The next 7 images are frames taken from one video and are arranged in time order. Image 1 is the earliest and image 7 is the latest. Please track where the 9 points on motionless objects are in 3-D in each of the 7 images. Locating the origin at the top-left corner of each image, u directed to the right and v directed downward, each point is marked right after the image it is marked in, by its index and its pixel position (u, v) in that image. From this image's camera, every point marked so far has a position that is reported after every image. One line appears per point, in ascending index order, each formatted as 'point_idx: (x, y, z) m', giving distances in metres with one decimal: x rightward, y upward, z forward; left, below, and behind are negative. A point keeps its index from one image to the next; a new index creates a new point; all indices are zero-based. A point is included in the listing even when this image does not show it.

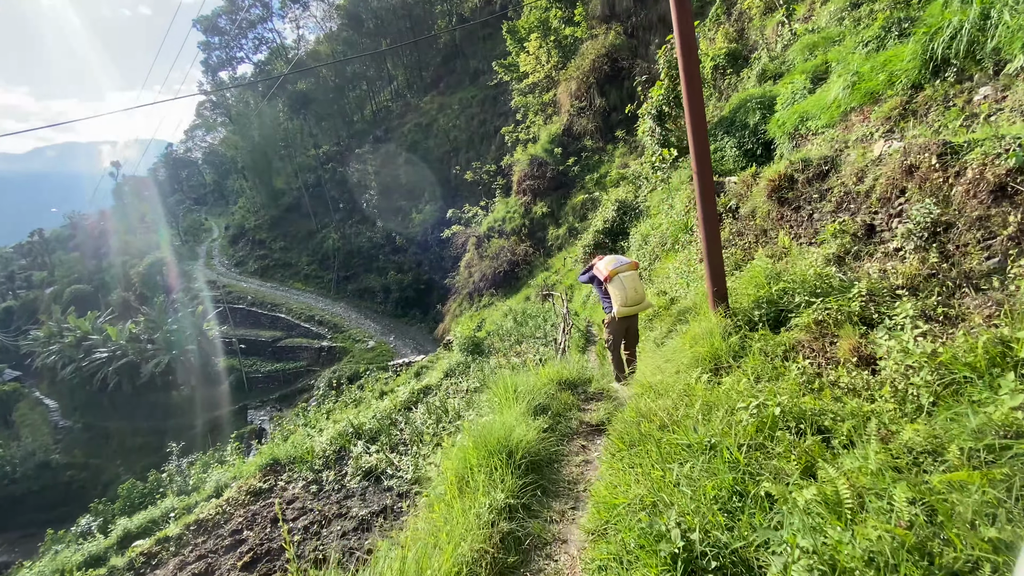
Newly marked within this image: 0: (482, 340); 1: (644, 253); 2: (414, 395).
0: (-0.6, -1.1, +10.0) m
1: (+2.5, +0.6, +8.9) m
2: (-1.6, -1.7, +7.7) m
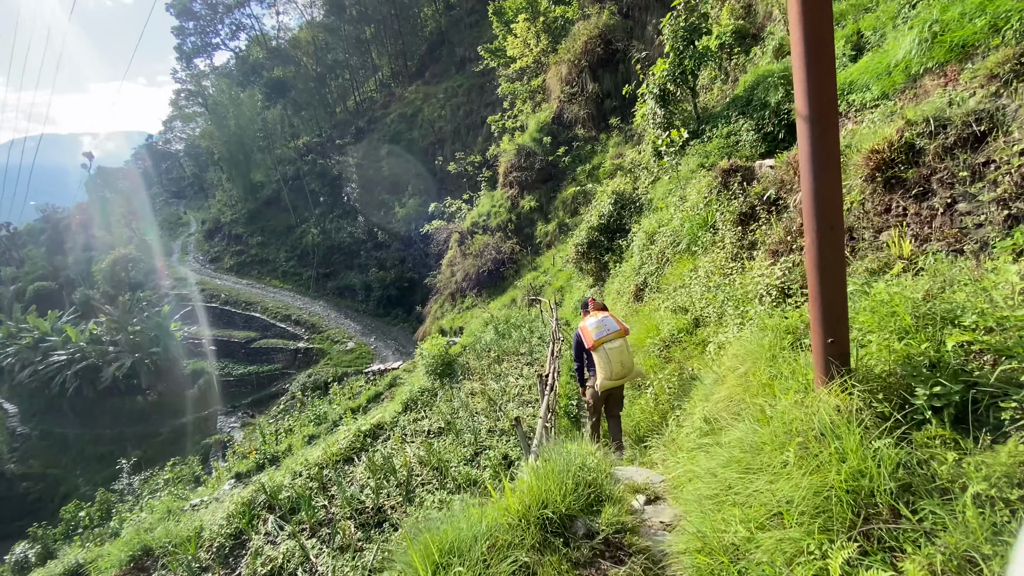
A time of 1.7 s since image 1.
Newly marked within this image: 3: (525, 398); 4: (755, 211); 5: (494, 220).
0: (-1.0, -1.2, +8.4) m
1: (+2.1, +0.4, +7.3) m
2: (-1.9, -1.9, +6.0) m
3: (+0.2, -1.4, +6.1) m
4: (+2.8, +0.9, +5.5) m
5: (-0.7, +2.8, +19.5) m
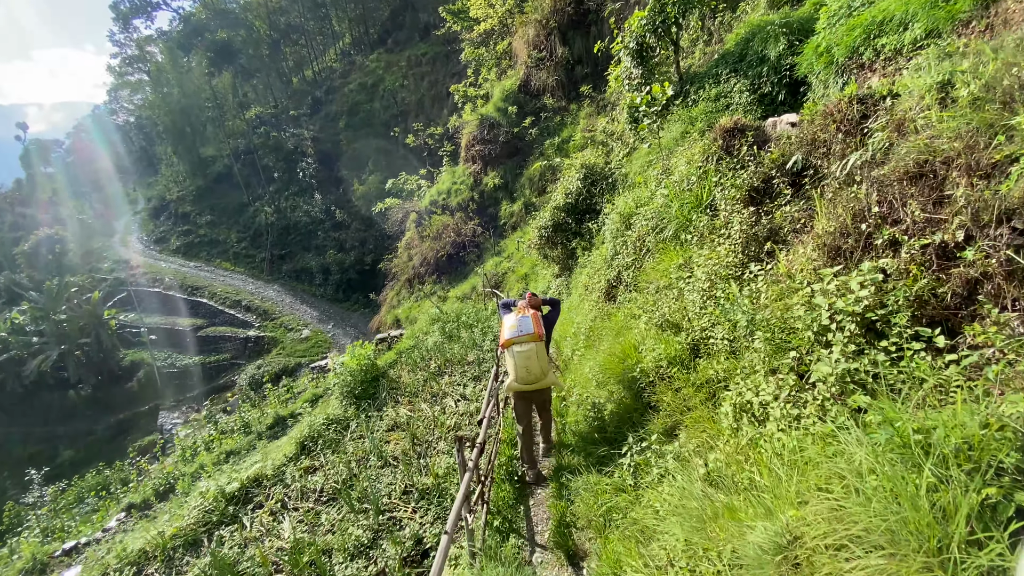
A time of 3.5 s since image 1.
0: (-1.8, -1.2, +6.7) m
1: (+1.4, +0.5, +5.8) m
2: (-2.6, -1.9, +4.4) m
3: (-0.5, -1.4, +4.6) m
4: (+2.1, +0.9, +3.9) m
5: (-2.1, +3.3, +17.6) m
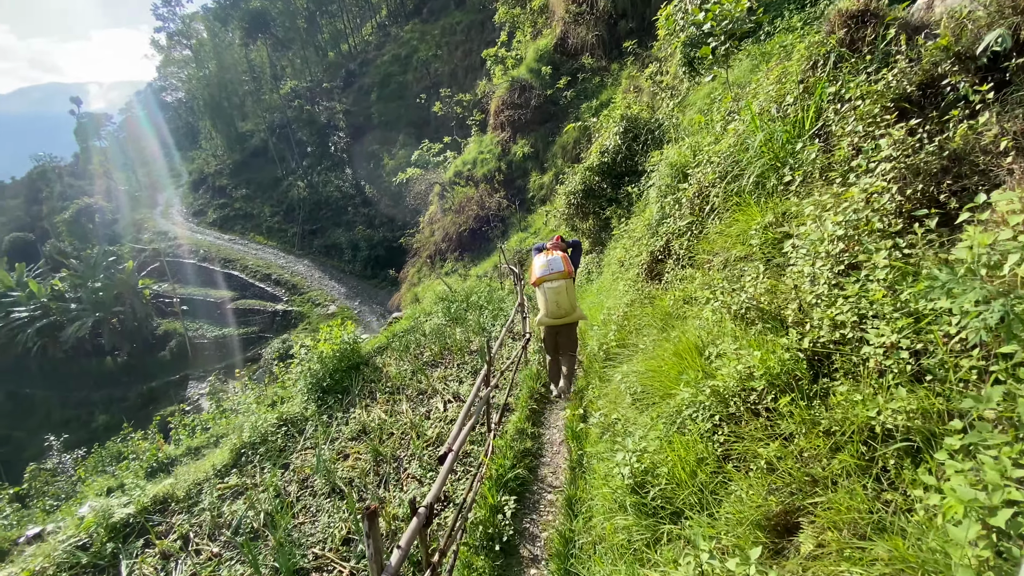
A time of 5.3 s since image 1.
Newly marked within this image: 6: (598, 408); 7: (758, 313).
0: (-1.6, -0.8, +5.5) m
1: (+1.5, +0.7, +4.3) m
2: (-2.6, -1.6, +3.2) m
3: (-0.5, -1.2, +3.3) m
4: (+2.1, +1.0, +2.3) m
5: (-1.1, +4.0, +16.2) m
6: (+0.6, -0.8, +3.1) m
7: (+1.1, -0.1, +2.3) m
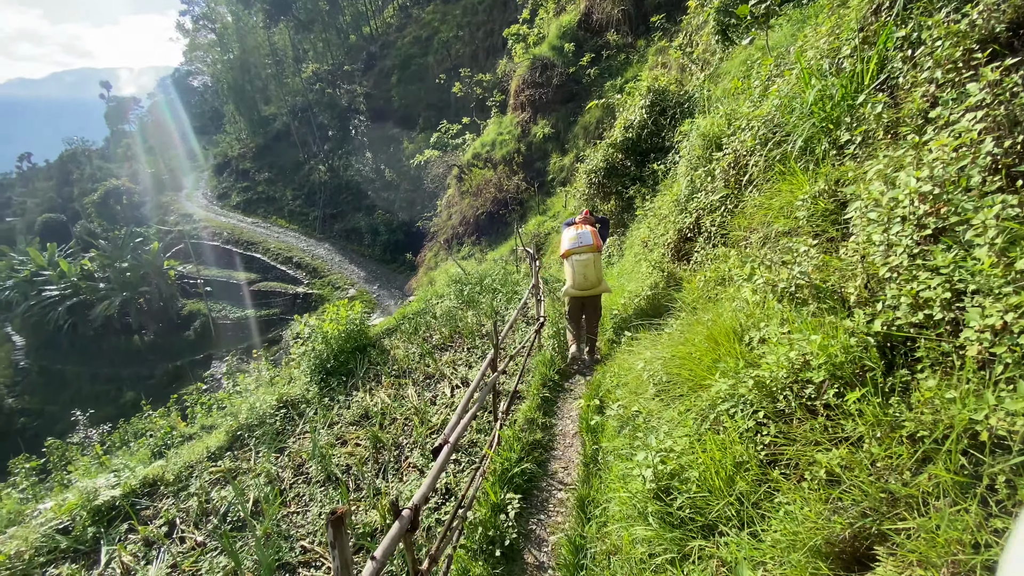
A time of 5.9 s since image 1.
0: (-1.5, -0.6, +5.3) m
1: (+1.6, +0.9, +3.9) m
2: (-2.6, -1.4, +3.1) m
3: (-0.5, -1.0, +3.0) m
4: (+2.2, +1.1, +1.9) m
5: (-0.4, +4.5, +15.8) m
6: (+0.6, -0.6, +2.8) m
7: (+1.2, 0.0, +1.9) m
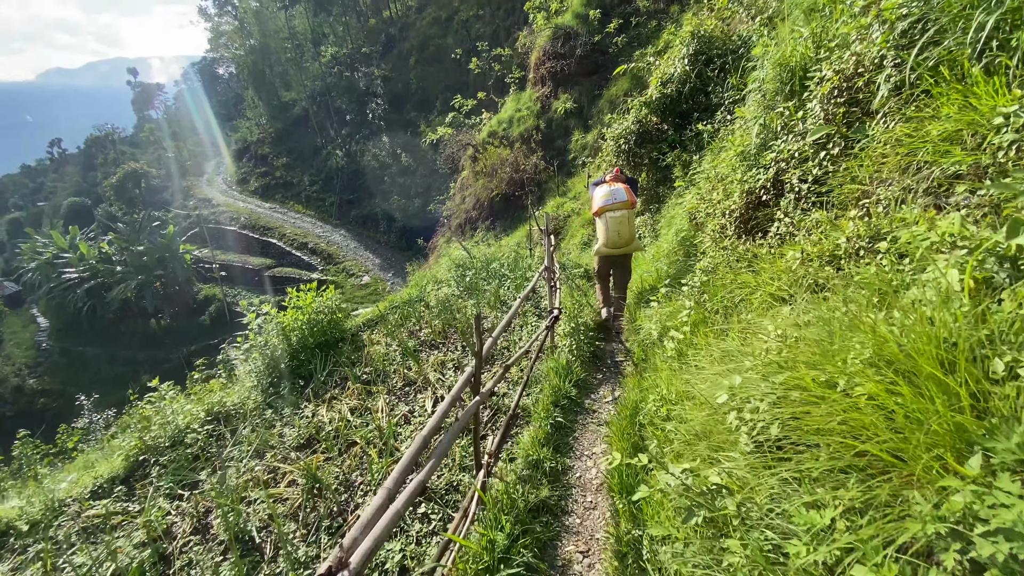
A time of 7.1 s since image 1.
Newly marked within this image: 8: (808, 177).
0: (-1.4, -0.4, +4.3) m
1: (+1.6, +0.9, +2.7) m
2: (-2.6, -1.3, +2.1) m
3: (-0.5, -0.9, +2.0) m
4: (+2.1, +1.1, +0.8) m
5: (+0.1, +4.9, +14.7) m
6: (+0.6, -0.6, +1.7) m
7: (+1.1, +0.1, +0.8) m
8: (+1.5, +0.6, +2.5) m
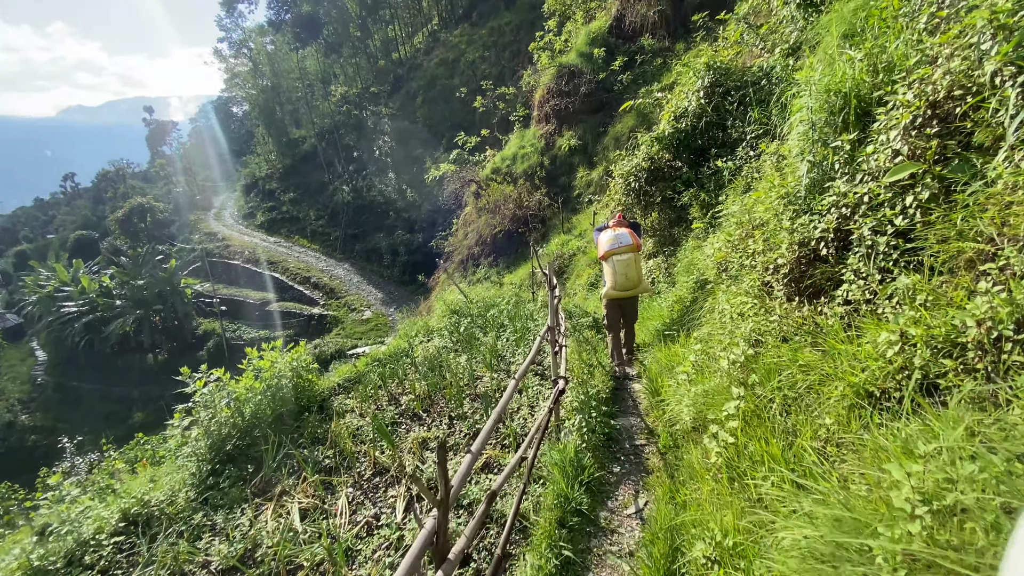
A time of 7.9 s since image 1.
0: (-1.5, -0.8, +3.7) m
1: (+1.6, +0.6, +2.2) m
2: (-2.7, -1.5, +1.5) m
3: (-0.6, -1.2, +1.3) m
4: (+2.1, +0.9, +0.2) m
5: (+0.3, +3.7, +14.4) m
6: (+0.5, -0.8, +1.1) m
7: (+1.1, -0.2, +0.2) m
8: (+1.5, +0.2, +1.9) m
